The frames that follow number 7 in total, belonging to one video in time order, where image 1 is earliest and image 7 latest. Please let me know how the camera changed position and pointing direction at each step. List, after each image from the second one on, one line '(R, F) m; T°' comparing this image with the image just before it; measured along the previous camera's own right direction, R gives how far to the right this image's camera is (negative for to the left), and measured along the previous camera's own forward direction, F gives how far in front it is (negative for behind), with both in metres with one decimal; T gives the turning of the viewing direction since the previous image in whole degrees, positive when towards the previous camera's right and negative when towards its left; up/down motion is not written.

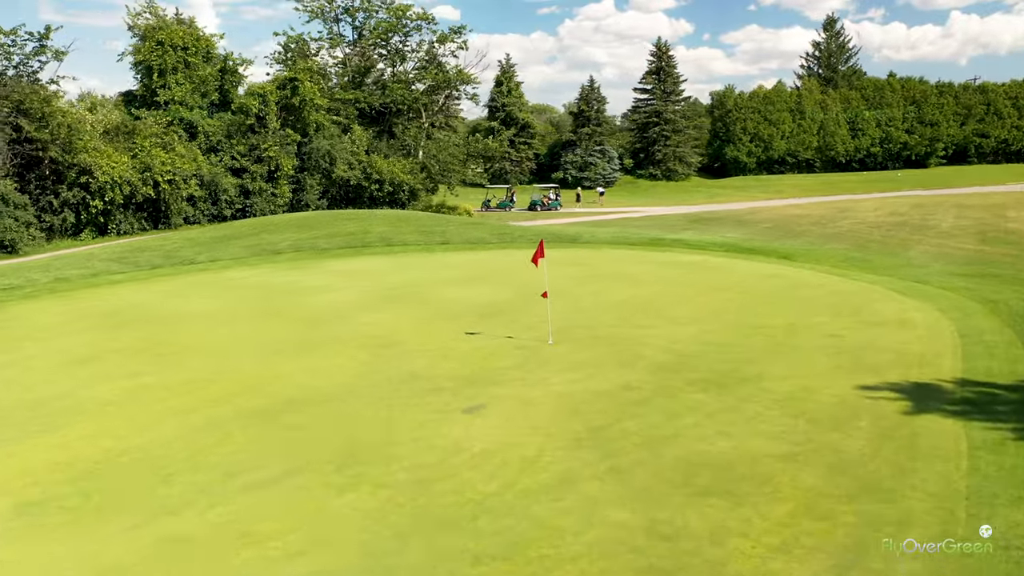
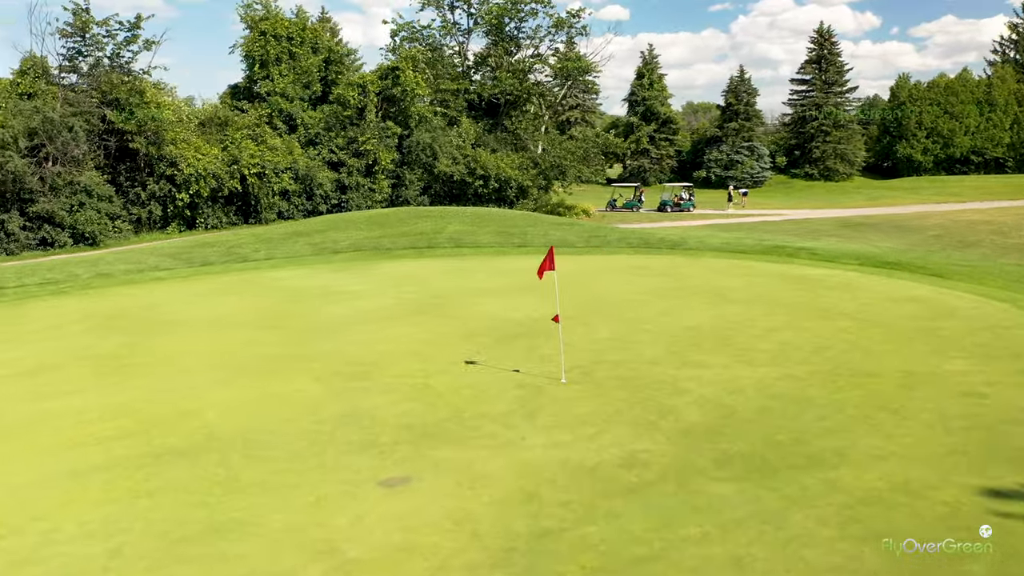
(+1.7, +2.9) m; -11°
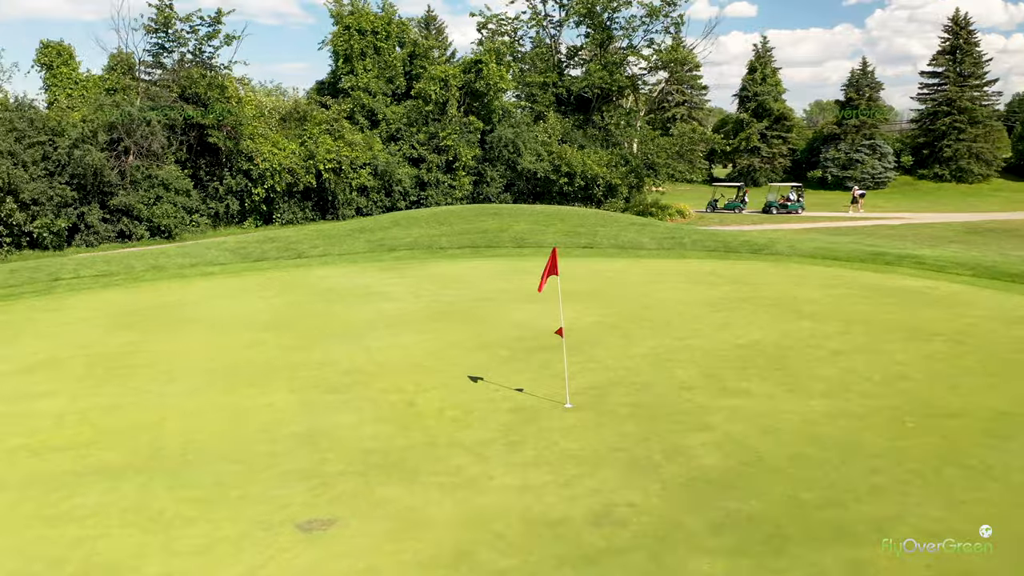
(+1.1, +1.3) m; -8°
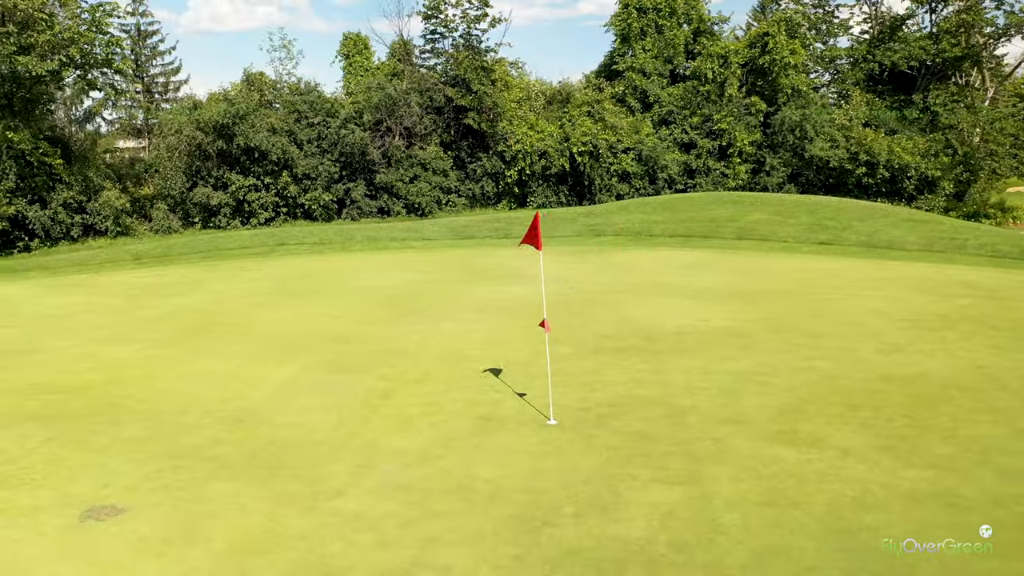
(+2.6, +2.2) m; -24°
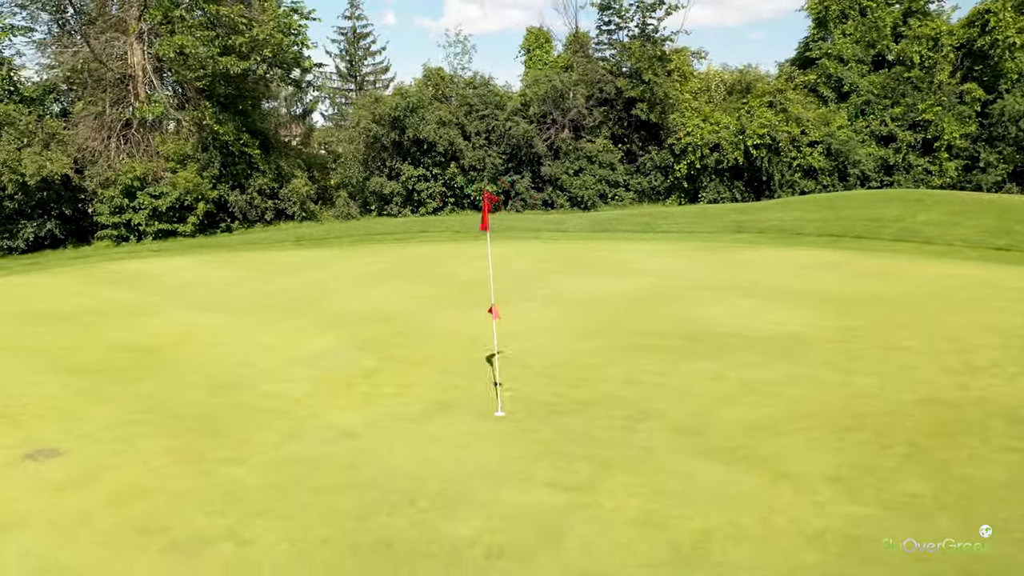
(+1.8, +0.5) m; -16°
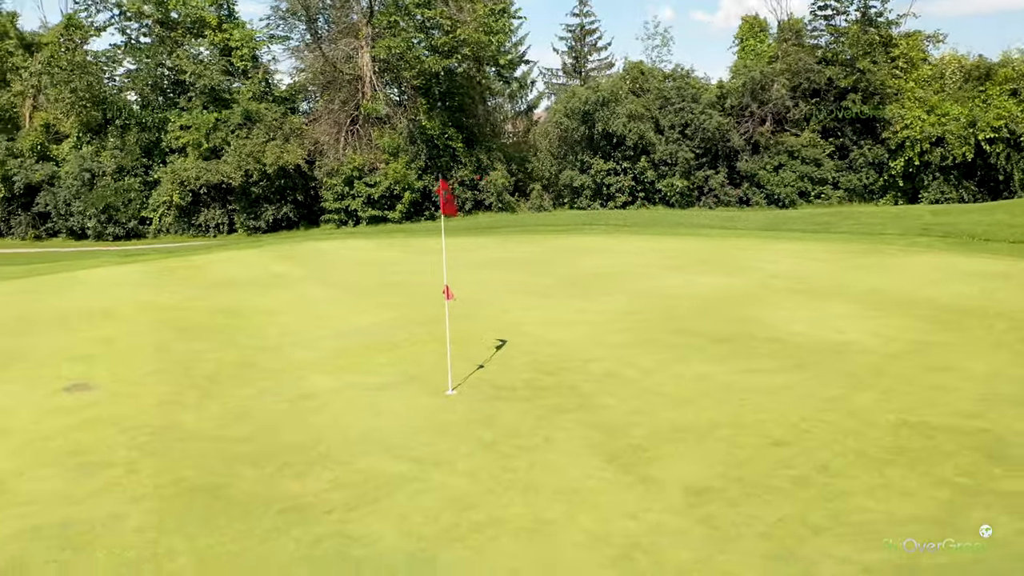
(+2.0, +0.2) m; -18°
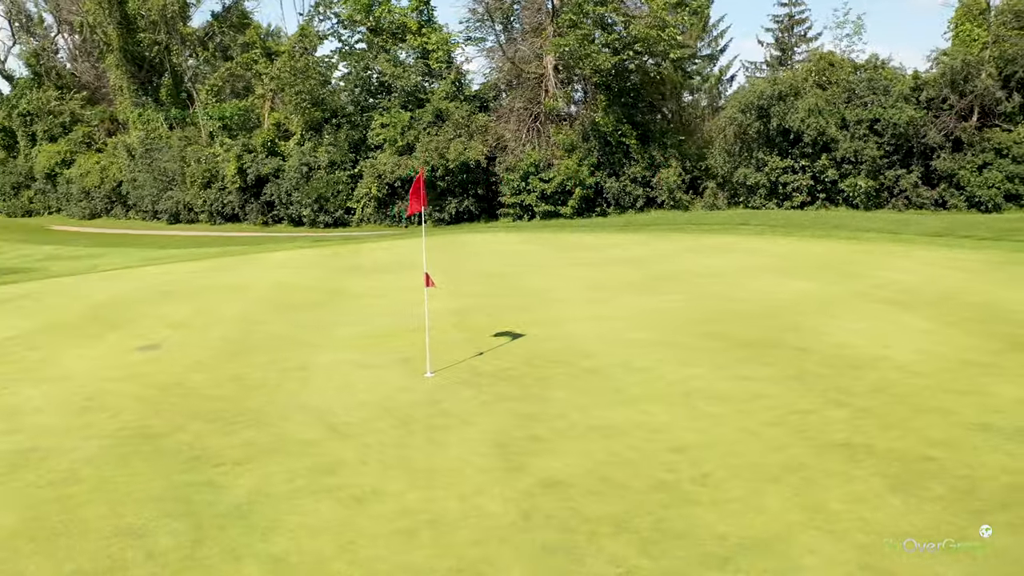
(+1.7, +0.1) m; -16°
